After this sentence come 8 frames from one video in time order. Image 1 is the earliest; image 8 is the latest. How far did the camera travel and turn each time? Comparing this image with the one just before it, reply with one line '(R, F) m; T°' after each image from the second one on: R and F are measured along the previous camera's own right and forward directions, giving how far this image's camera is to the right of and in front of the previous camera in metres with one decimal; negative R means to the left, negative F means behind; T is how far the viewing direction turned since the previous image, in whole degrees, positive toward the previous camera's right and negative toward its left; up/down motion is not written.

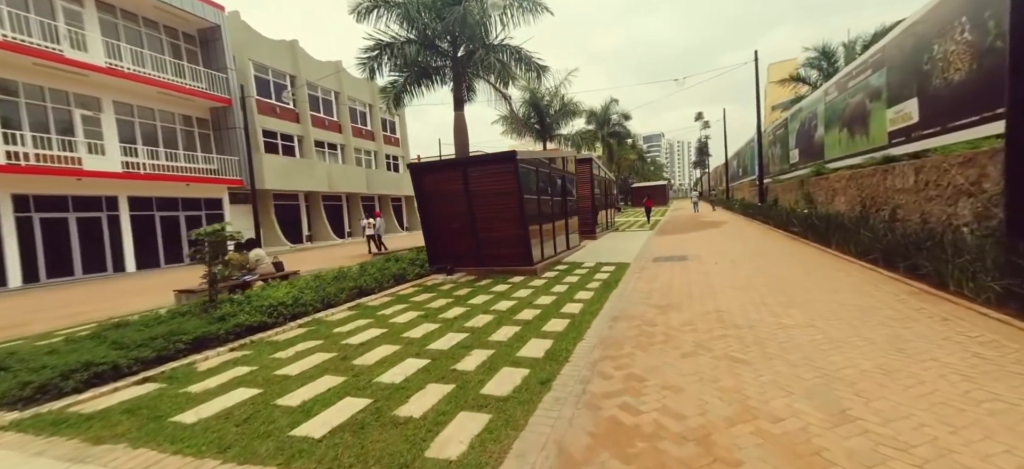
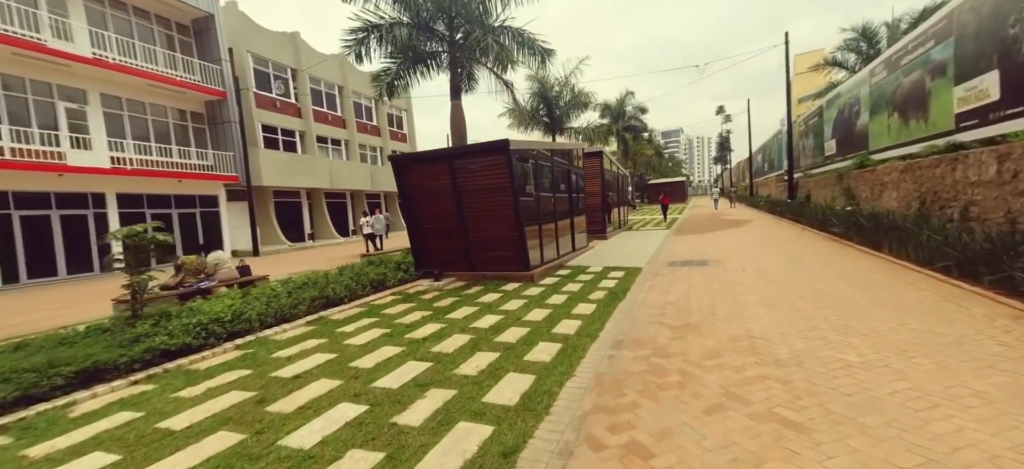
(+0.4, +1.1) m; -2°
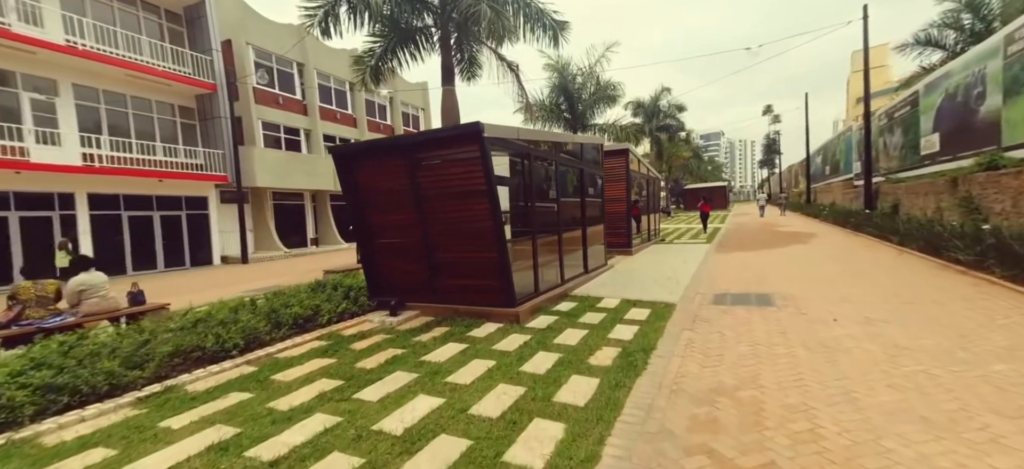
(+0.7, +2.3) m; -4°
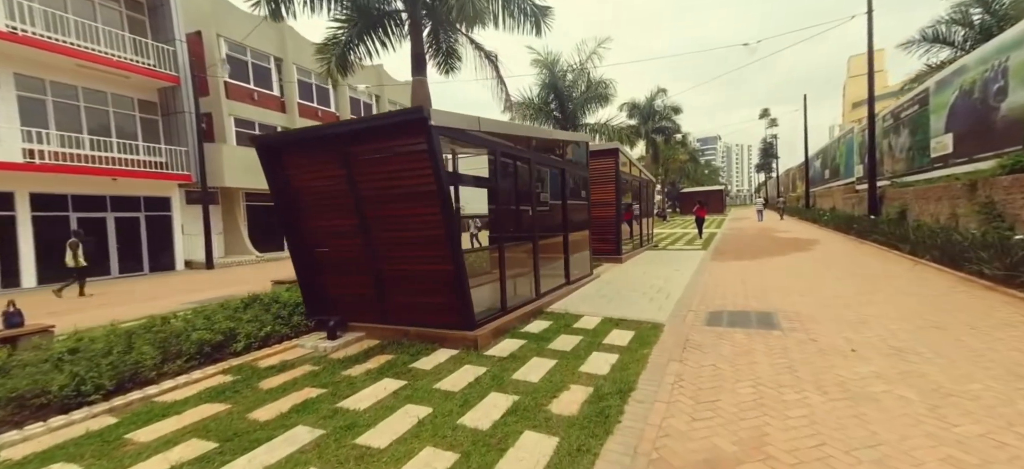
(+0.5, +0.9) m; 0°
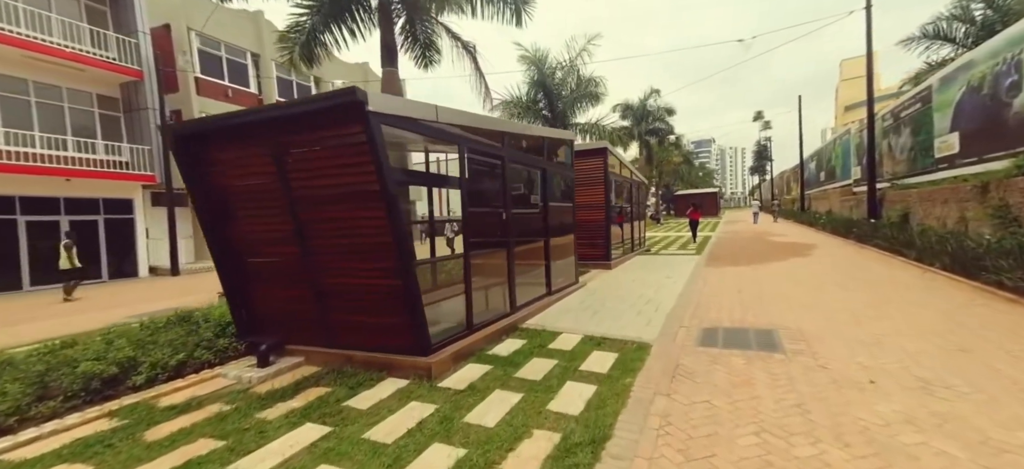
(+0.4, +0.7) m; +1°
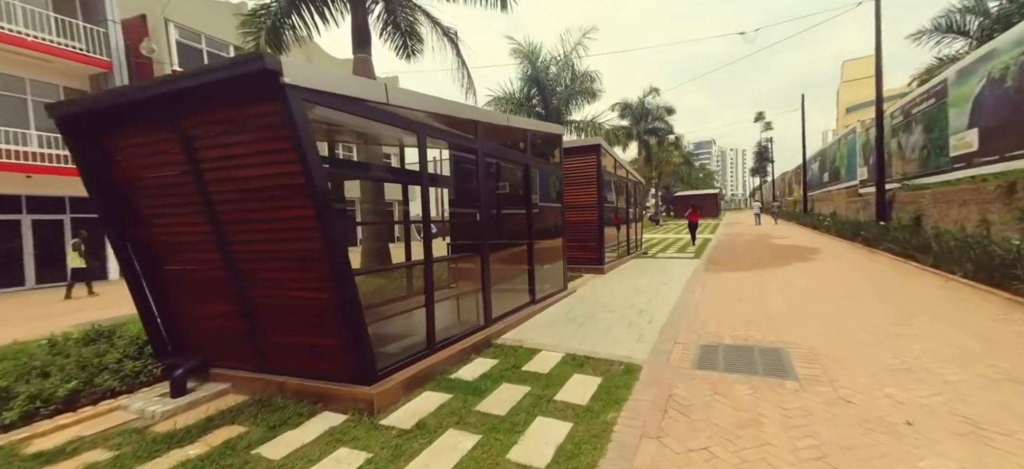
(+0.3, +0.7) m; 0°
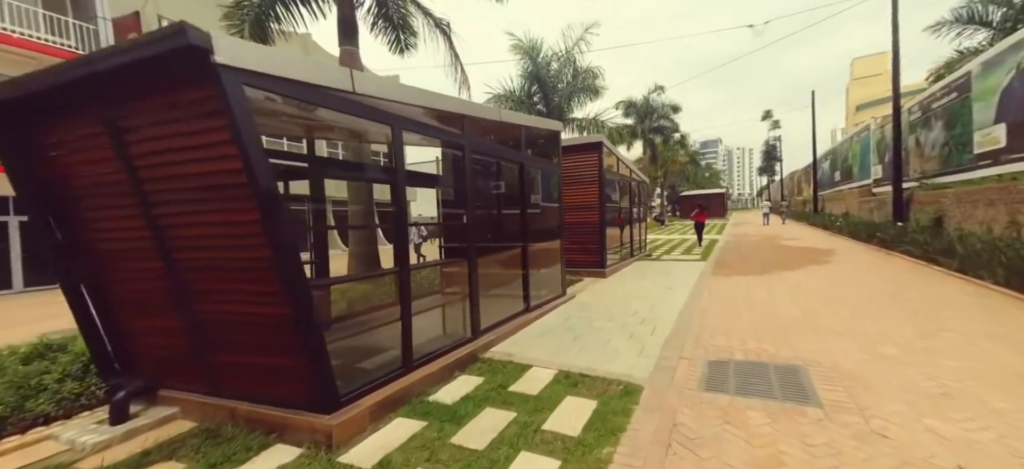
(+0.2, +0.5) m; -1°
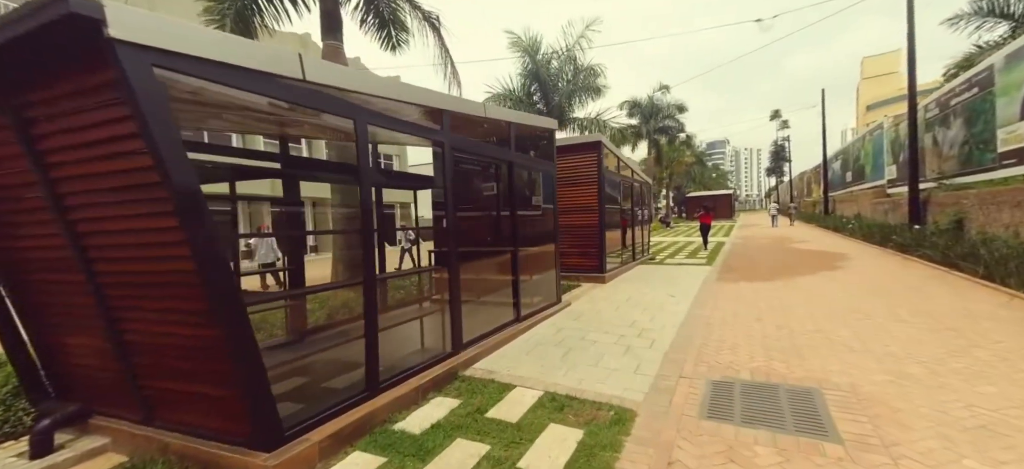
(+0.2, +0.4) m; -1°
